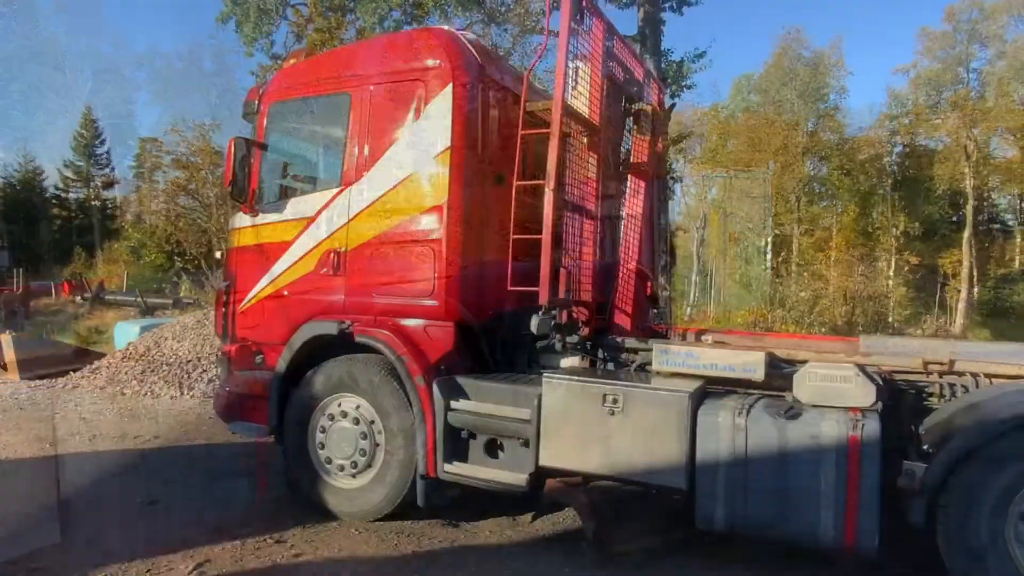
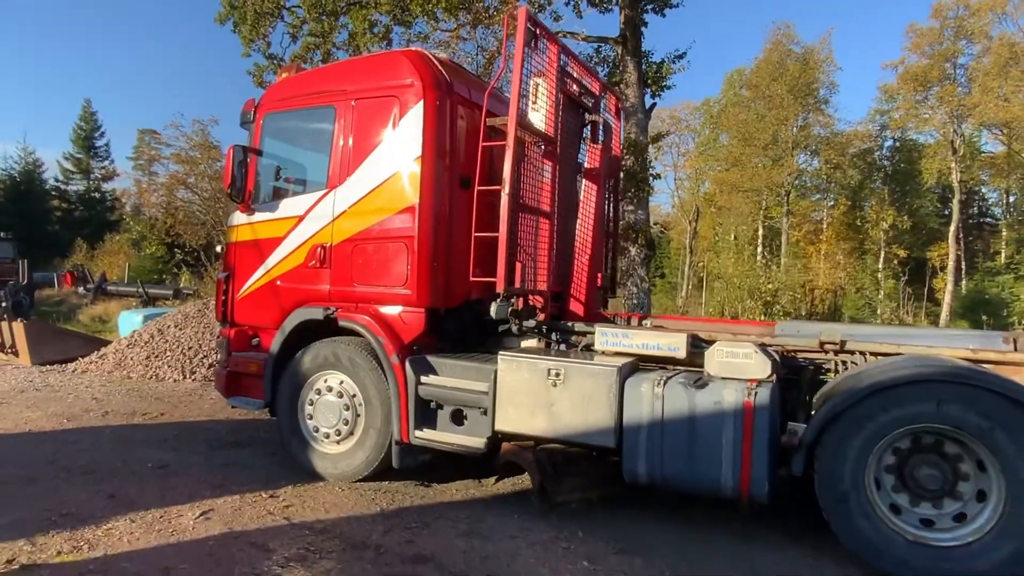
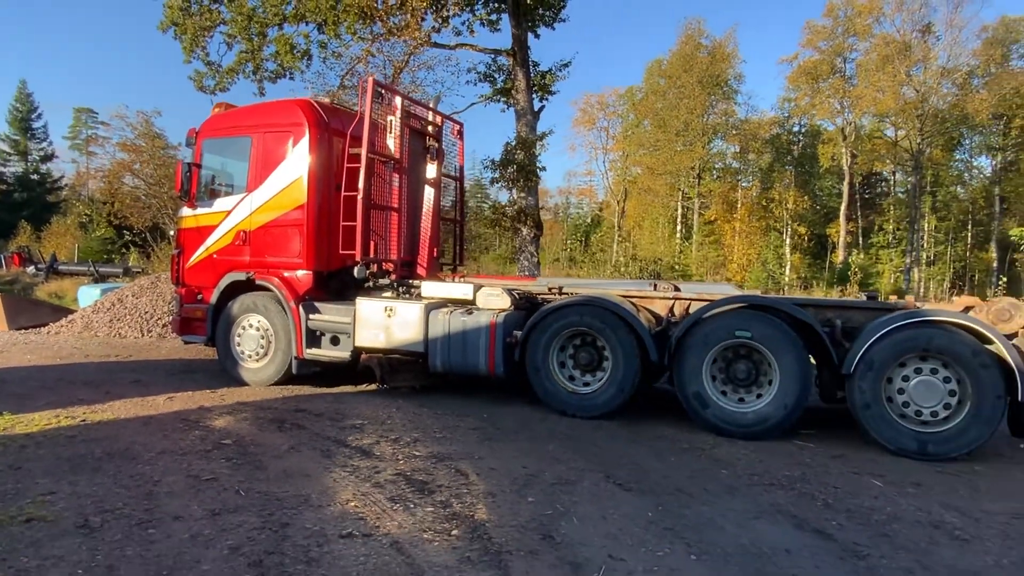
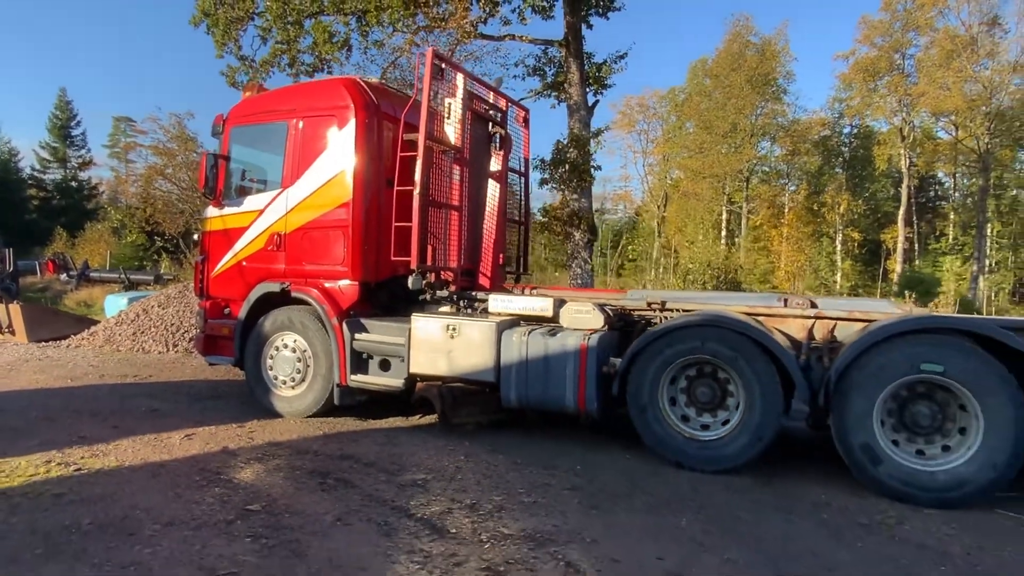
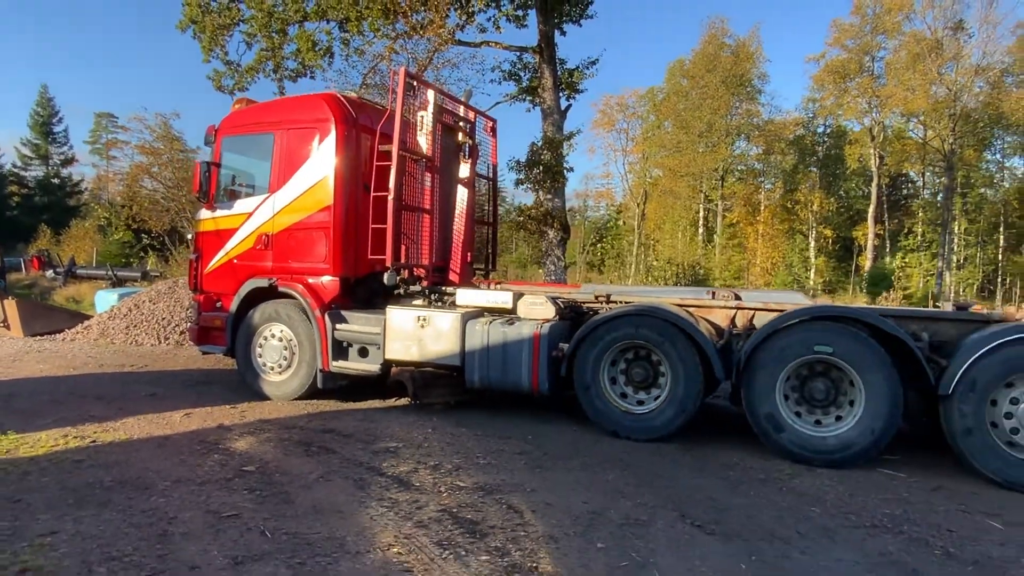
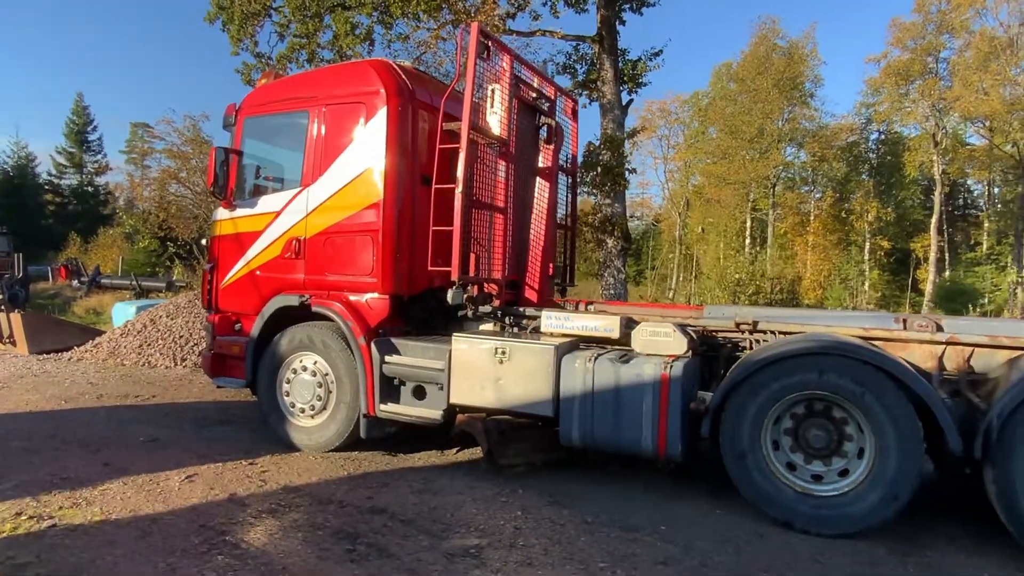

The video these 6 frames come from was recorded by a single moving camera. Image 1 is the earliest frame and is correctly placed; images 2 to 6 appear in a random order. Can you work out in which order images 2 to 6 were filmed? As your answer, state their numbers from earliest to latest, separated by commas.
2, 6, 4, 5, 3
